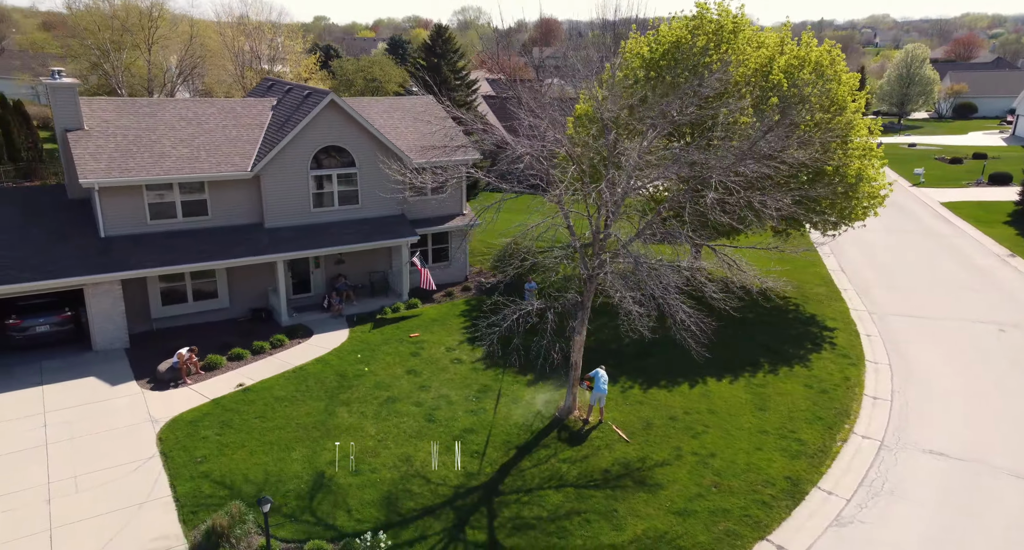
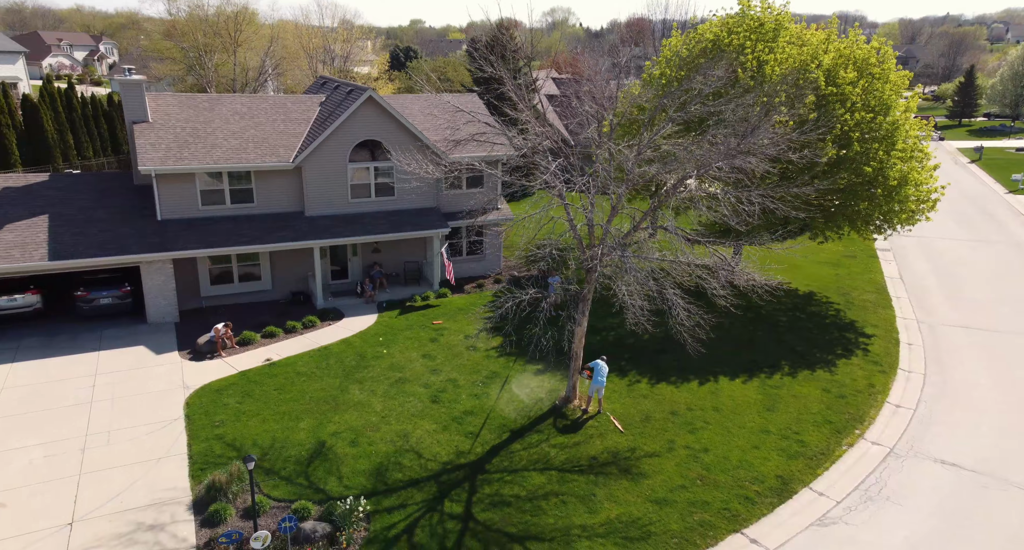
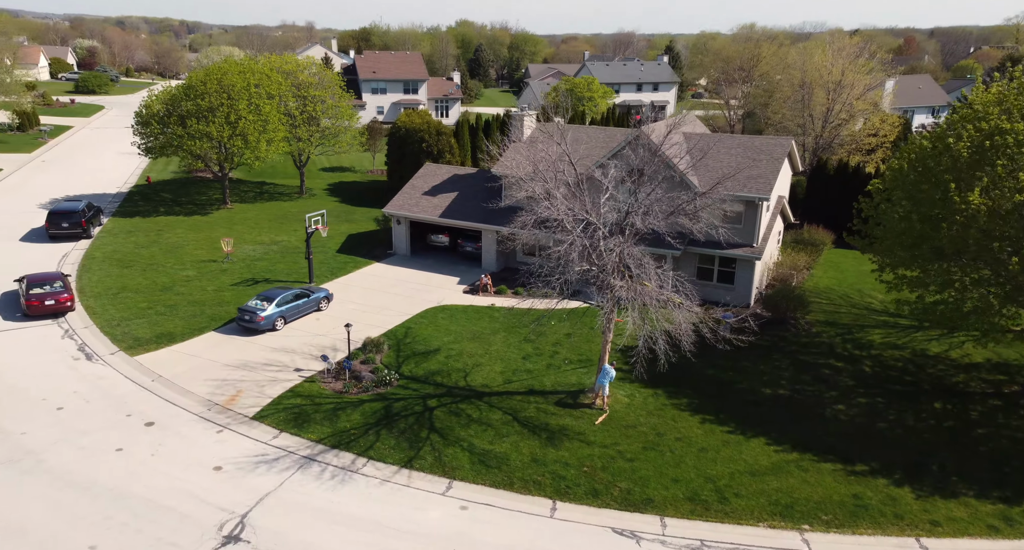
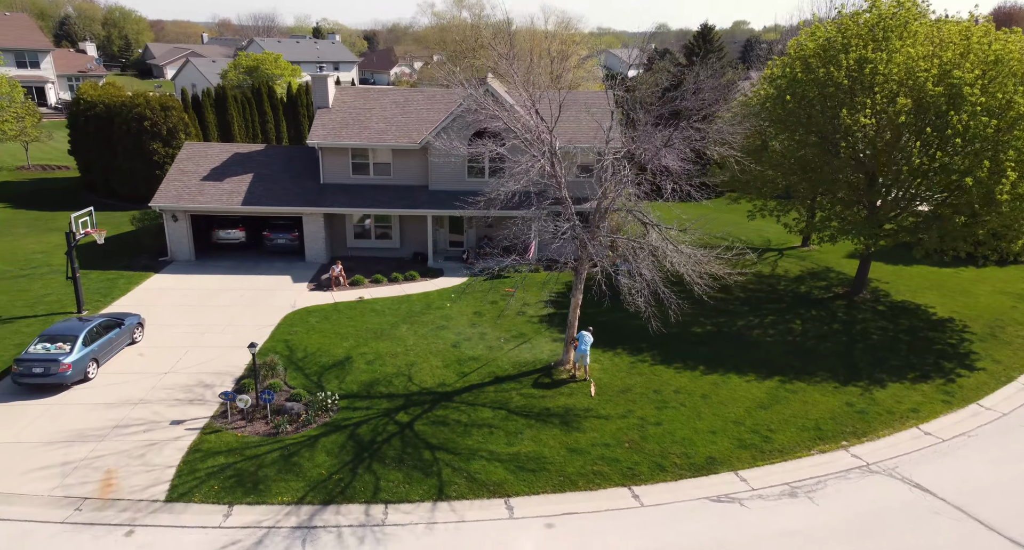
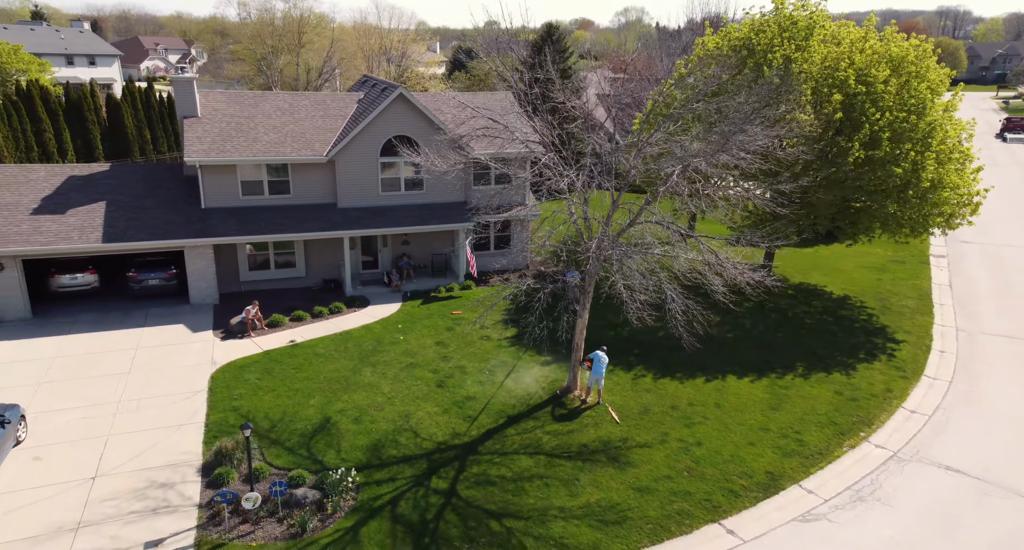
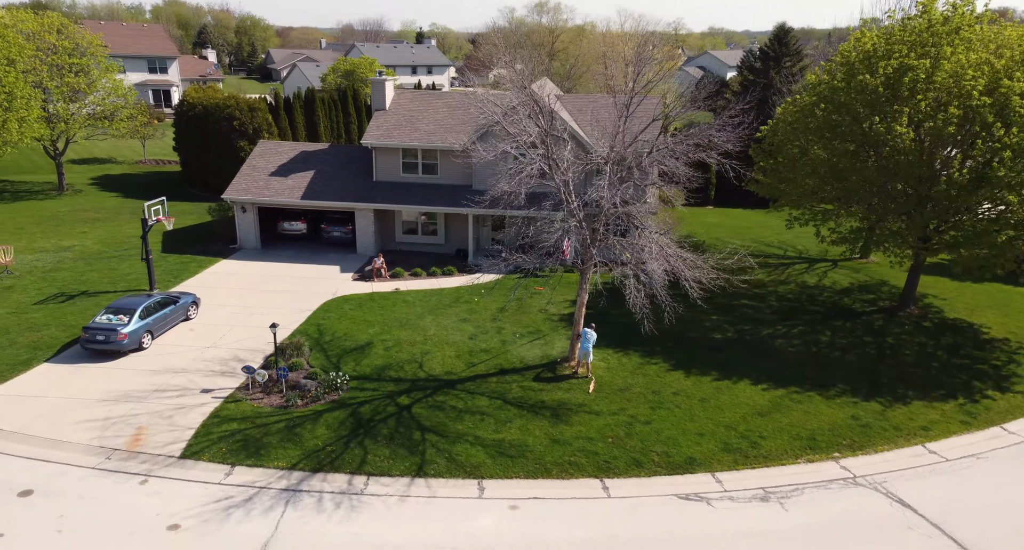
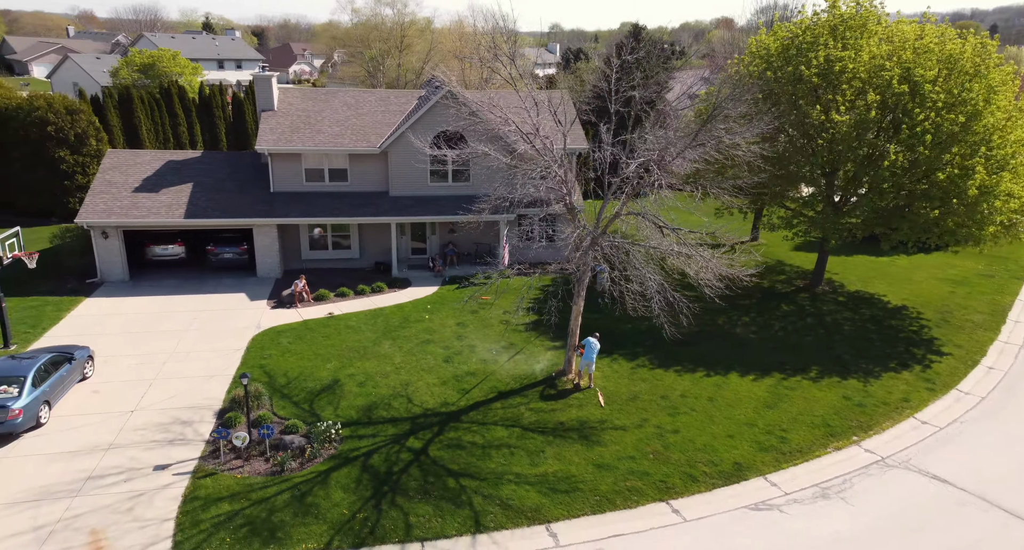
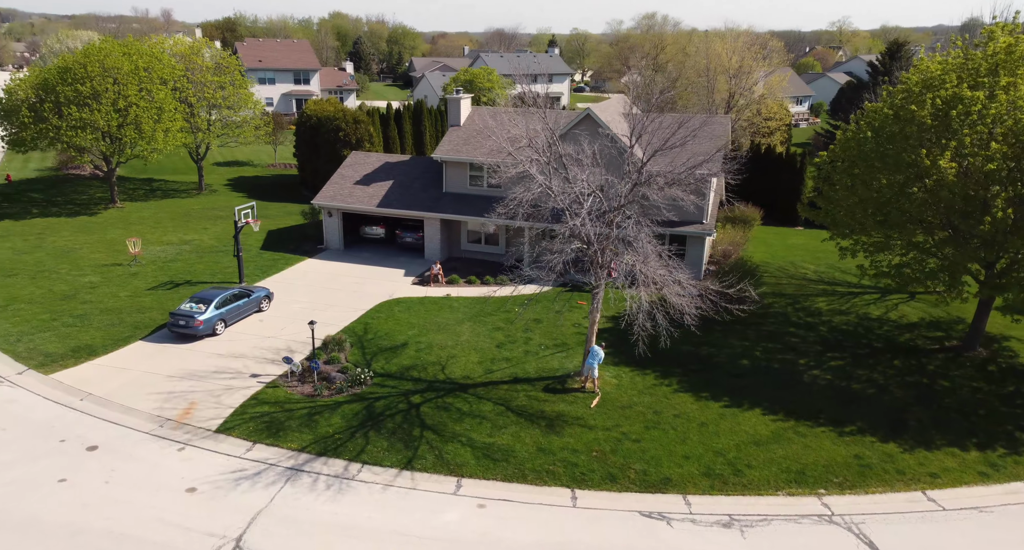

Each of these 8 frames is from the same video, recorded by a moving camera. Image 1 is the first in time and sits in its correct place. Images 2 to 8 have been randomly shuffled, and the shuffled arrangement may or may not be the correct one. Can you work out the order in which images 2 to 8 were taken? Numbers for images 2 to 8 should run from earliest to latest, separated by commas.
2, 5, 7, 4, 6, 8, 3
